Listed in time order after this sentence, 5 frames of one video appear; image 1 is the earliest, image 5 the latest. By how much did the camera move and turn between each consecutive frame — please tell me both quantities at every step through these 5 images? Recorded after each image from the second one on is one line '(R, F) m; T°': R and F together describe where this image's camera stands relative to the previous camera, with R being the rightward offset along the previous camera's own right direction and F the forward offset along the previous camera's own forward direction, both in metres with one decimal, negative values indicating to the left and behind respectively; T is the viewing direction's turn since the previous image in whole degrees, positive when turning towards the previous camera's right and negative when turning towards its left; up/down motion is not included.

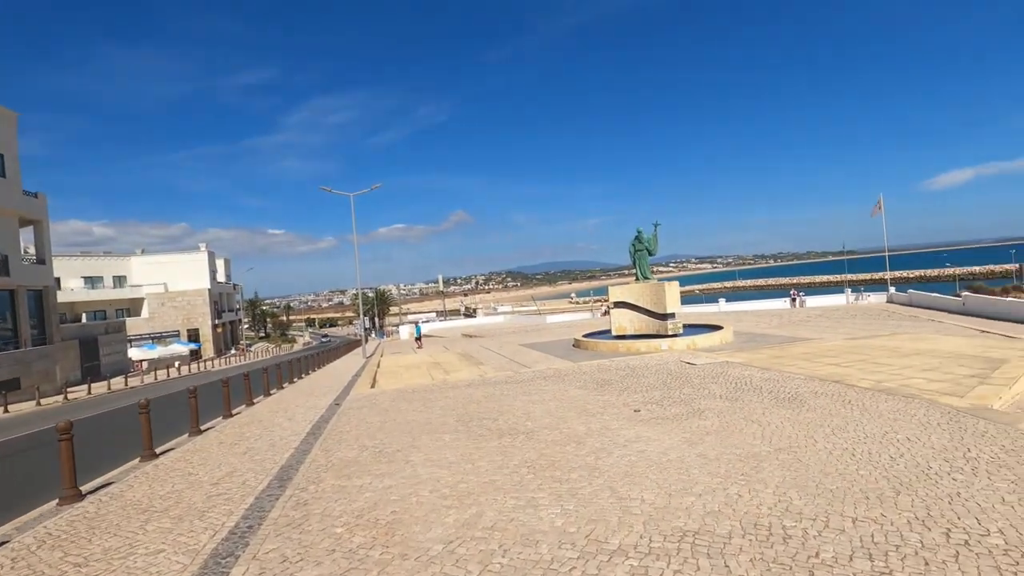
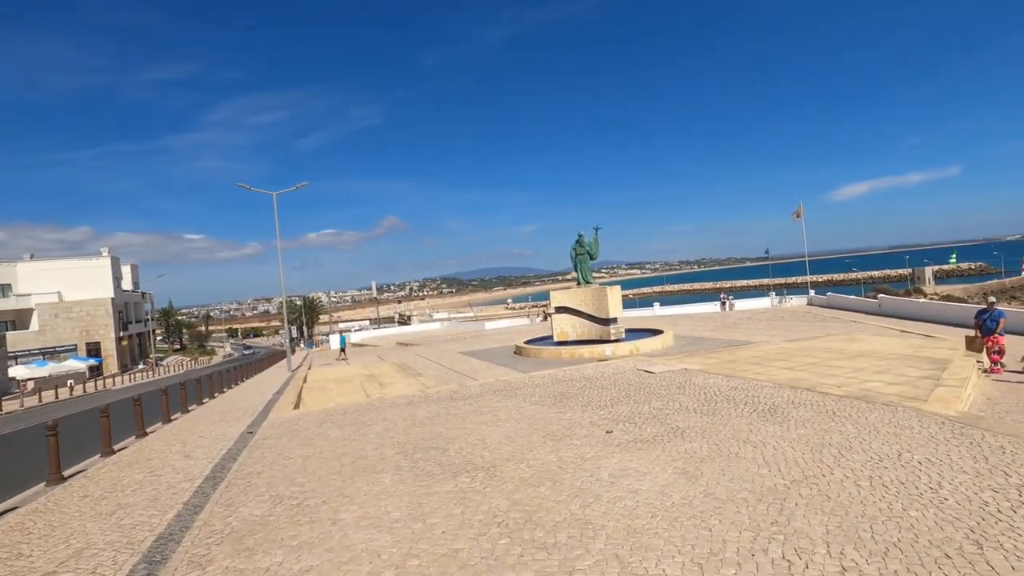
(-0.2, +1.4) m; +7°
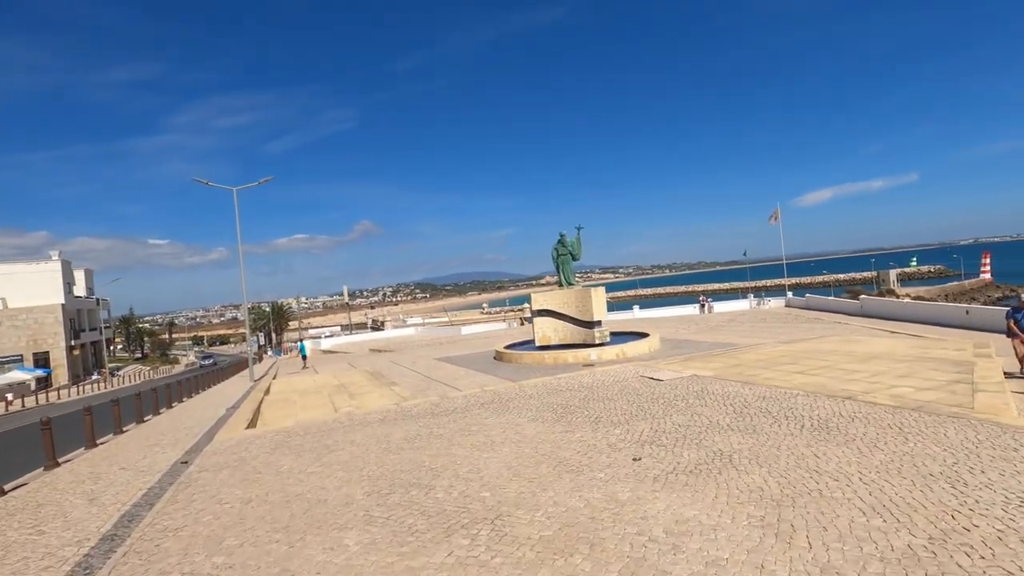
(-0.3, +1.7) m; +3°
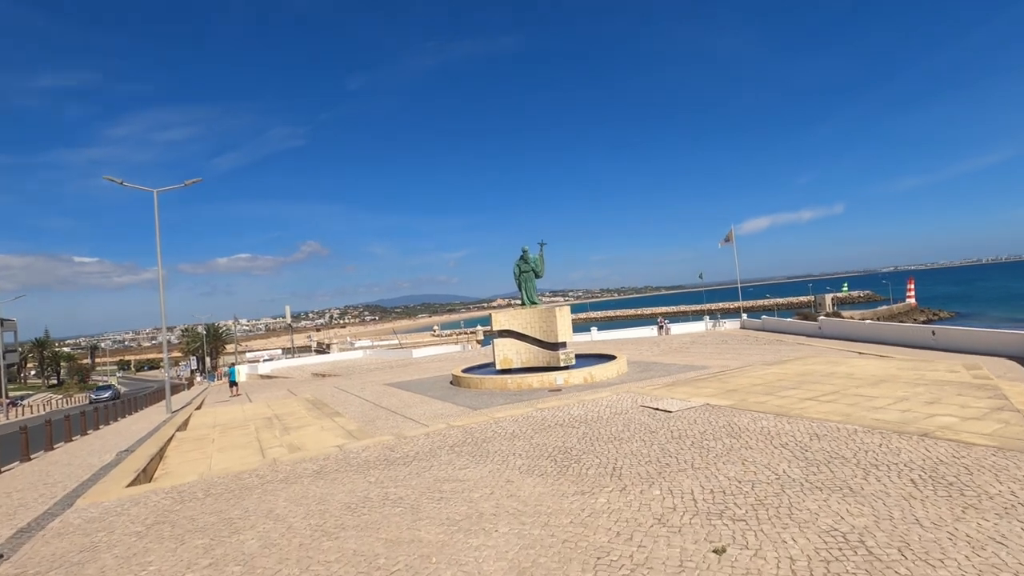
(-0.5, +2.4) m; +5°
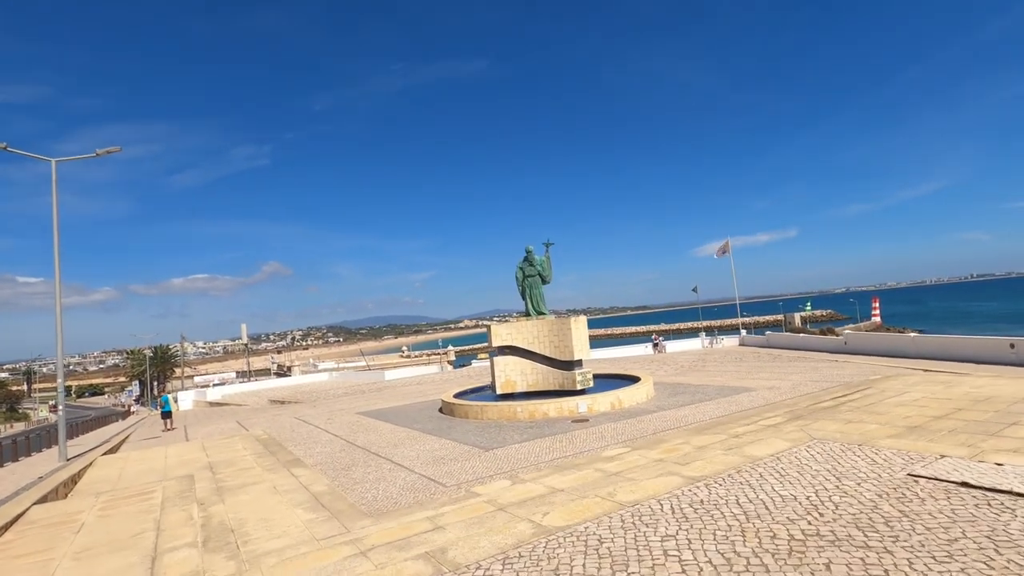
(-1.8, +5.5) m; +4°
